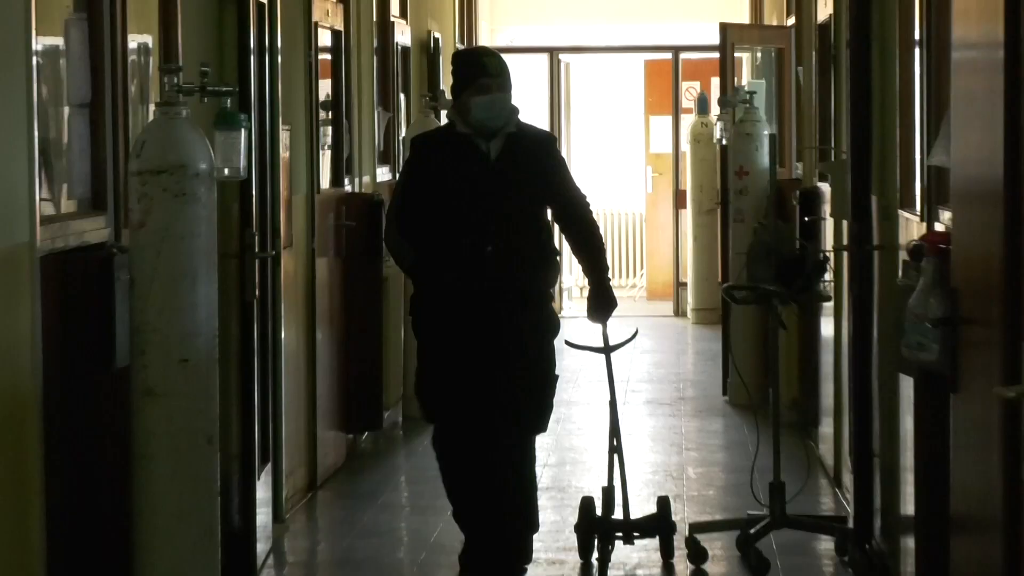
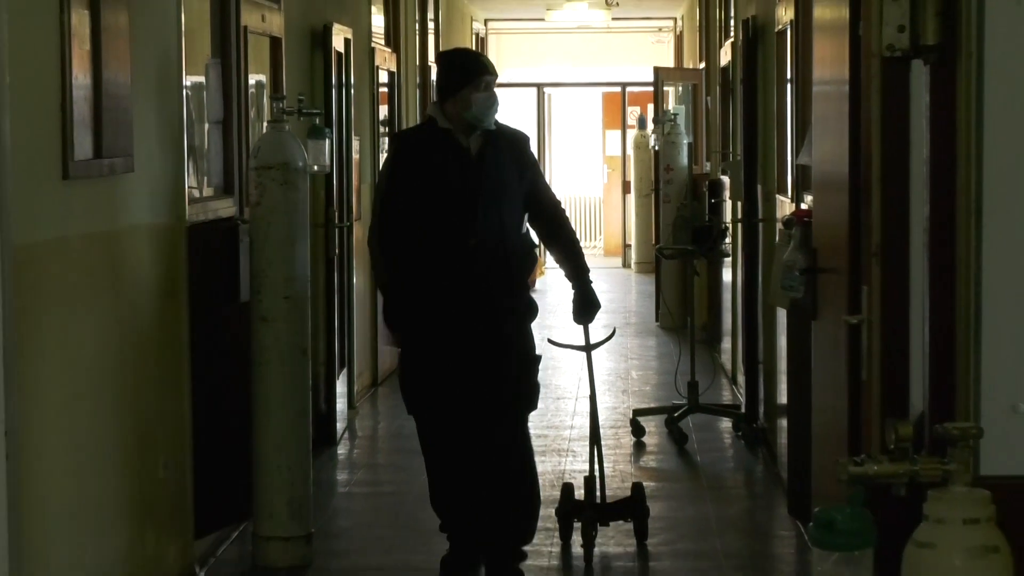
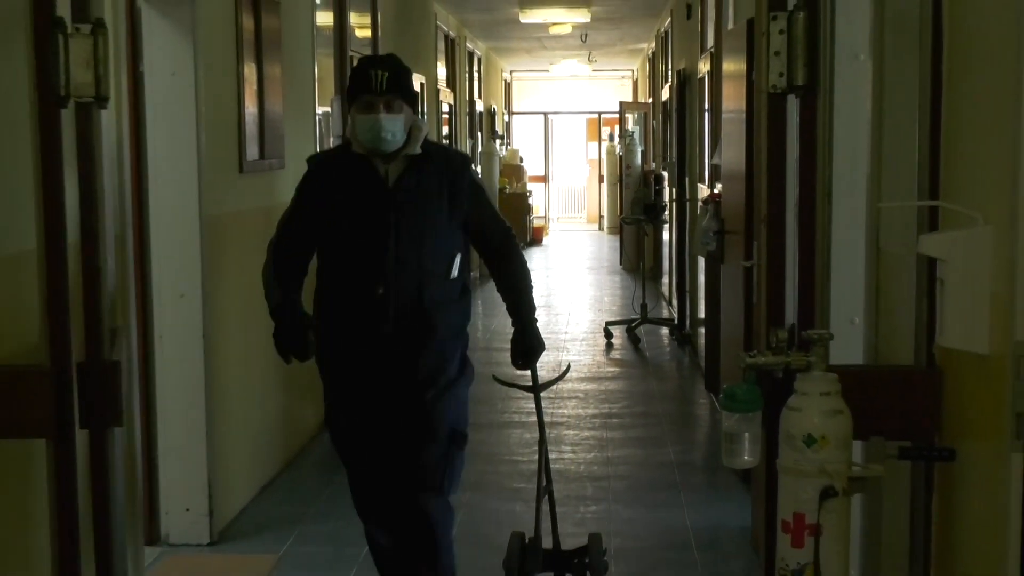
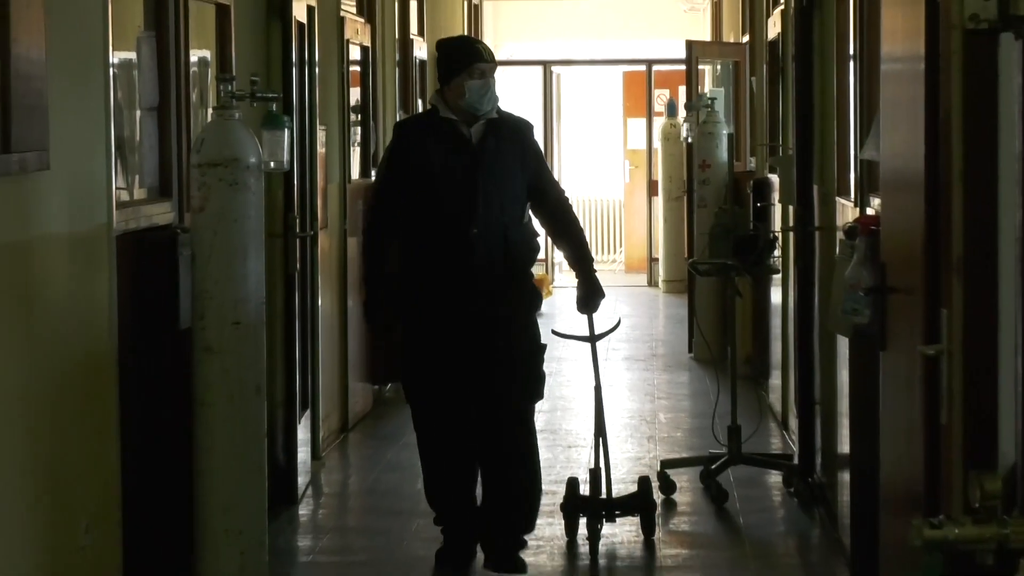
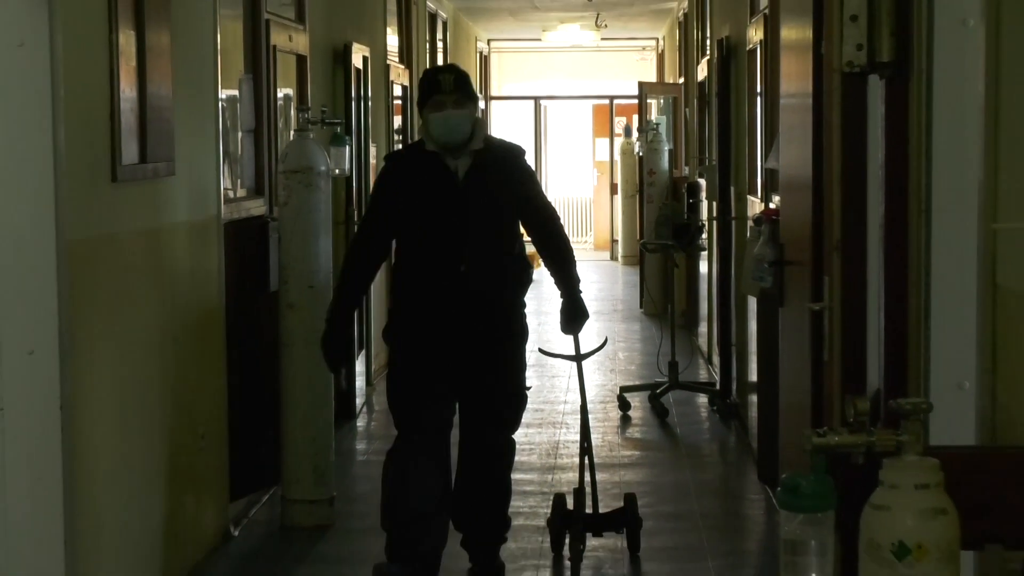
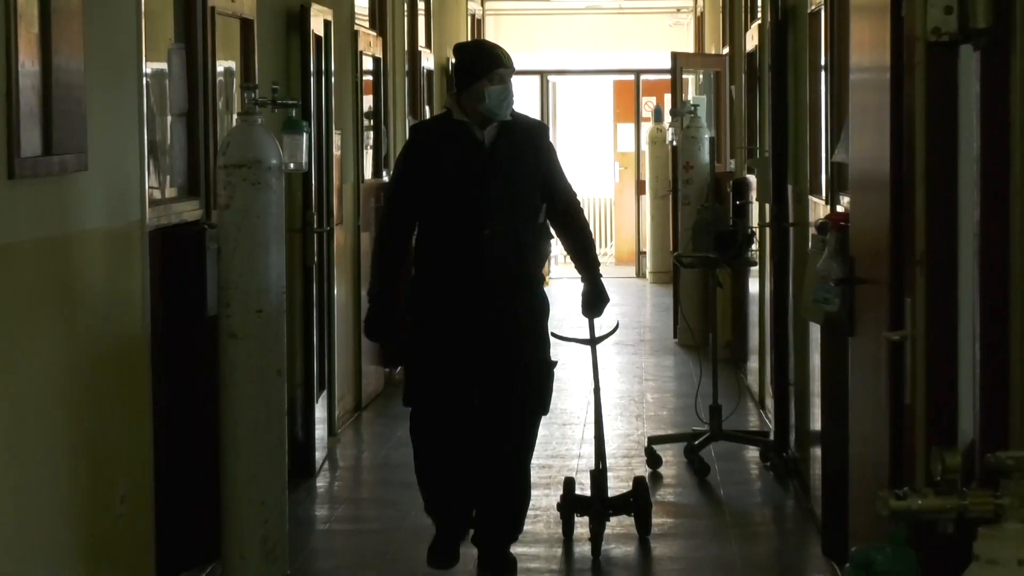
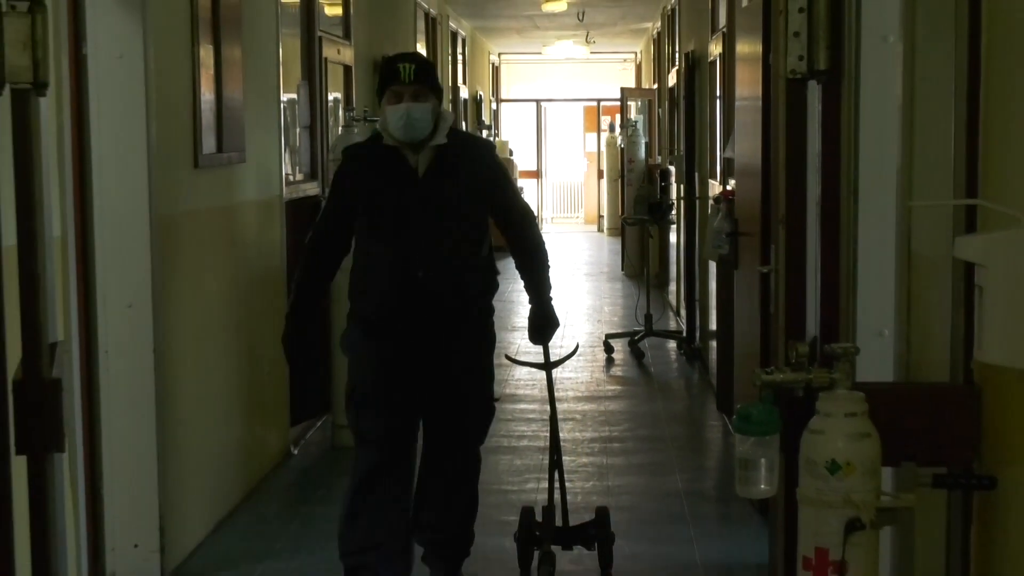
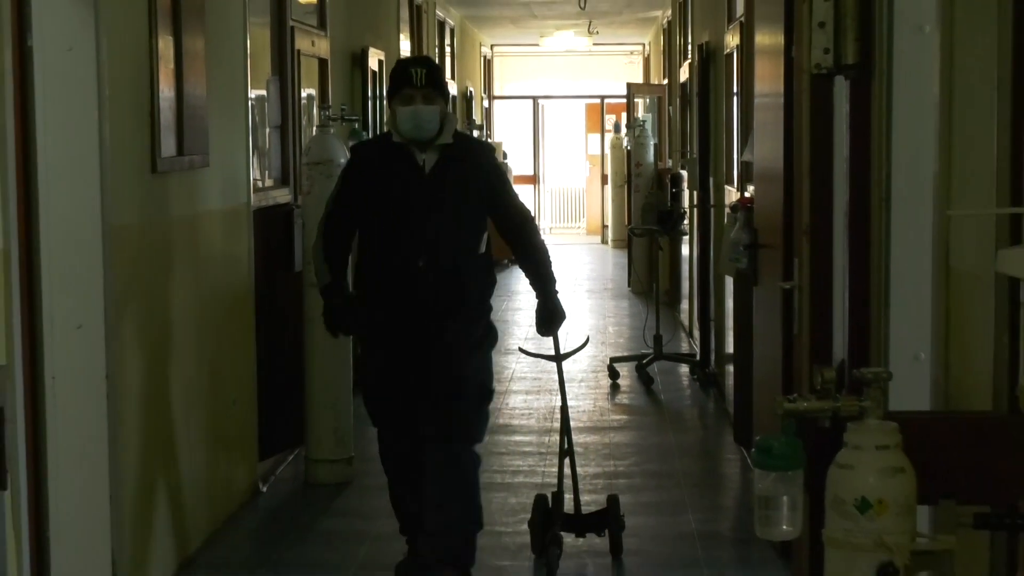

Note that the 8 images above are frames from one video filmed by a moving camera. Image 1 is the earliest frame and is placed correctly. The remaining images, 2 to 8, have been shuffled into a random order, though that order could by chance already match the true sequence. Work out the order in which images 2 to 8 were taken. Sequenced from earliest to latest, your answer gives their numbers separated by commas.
4, 6, 2, 5, 8, 7, 3
